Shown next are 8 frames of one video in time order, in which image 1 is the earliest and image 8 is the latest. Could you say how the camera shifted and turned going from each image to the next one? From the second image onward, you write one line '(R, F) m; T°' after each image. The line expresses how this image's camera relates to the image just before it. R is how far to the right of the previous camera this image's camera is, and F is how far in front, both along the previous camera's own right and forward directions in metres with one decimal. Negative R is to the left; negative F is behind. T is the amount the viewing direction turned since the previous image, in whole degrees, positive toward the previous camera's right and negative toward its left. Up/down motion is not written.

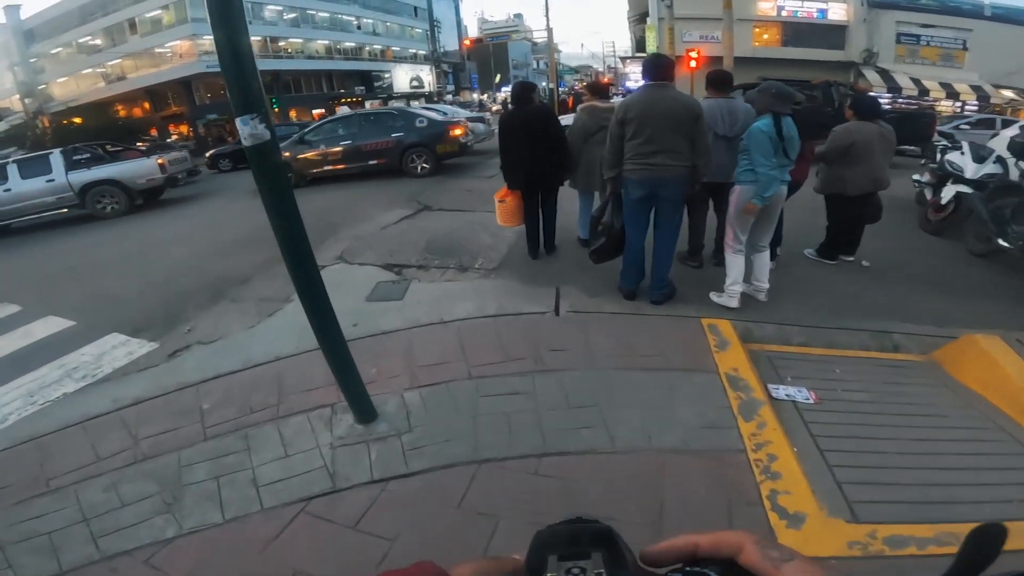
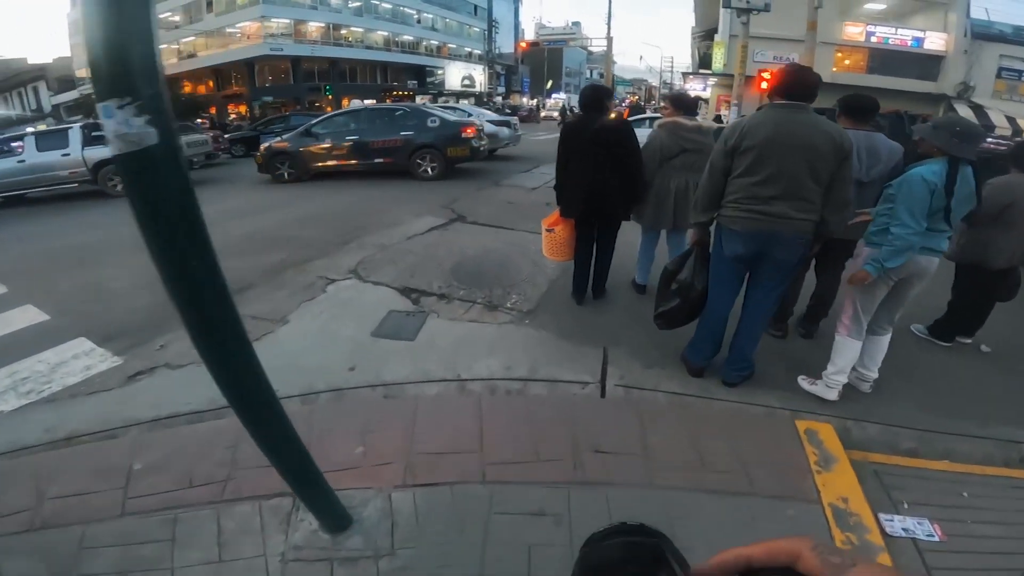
(-0.1, +1.1) m; -3°
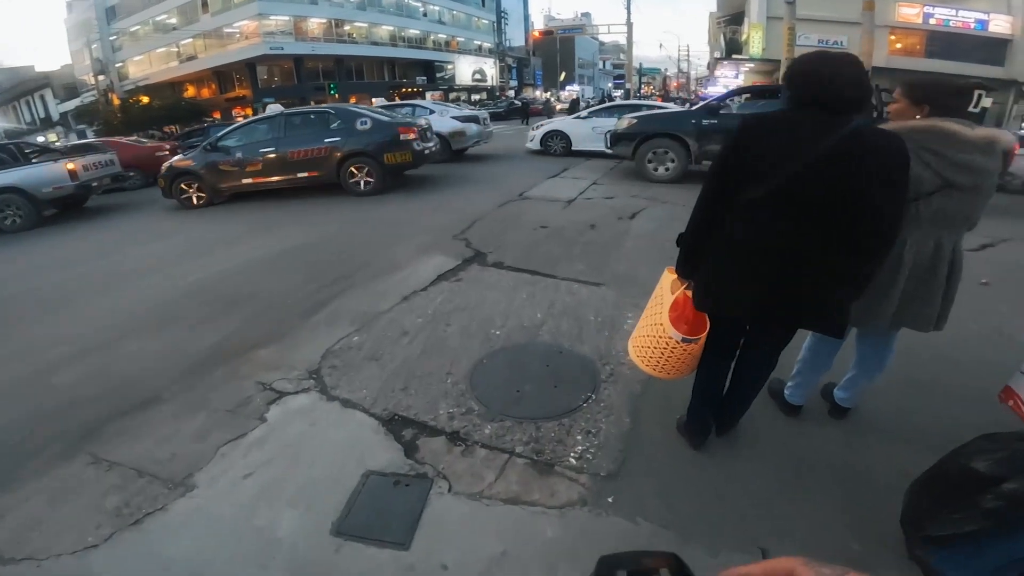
(-0.2, +2.0) m; -1°
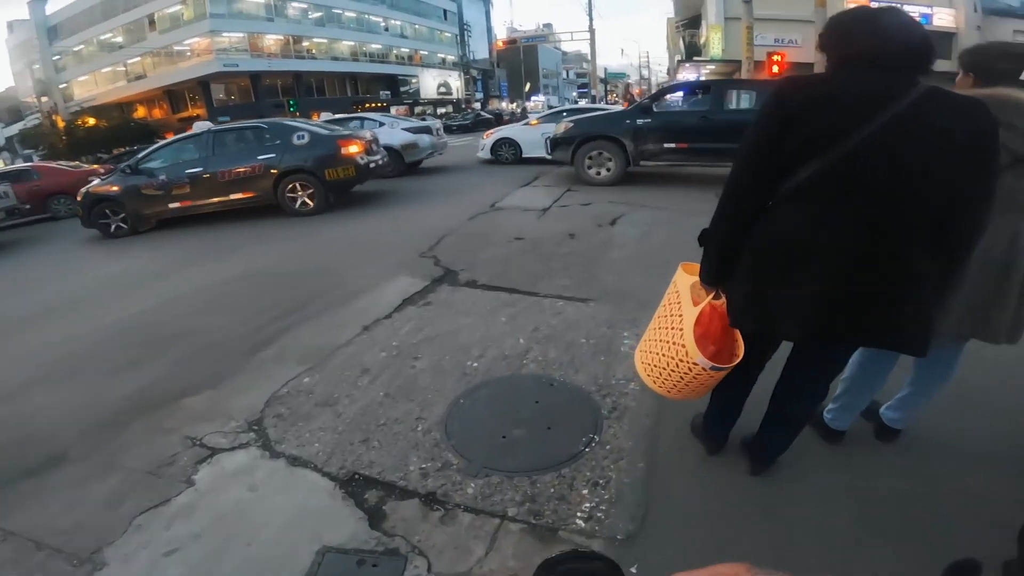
(-0.1, +0.5) m; +3°
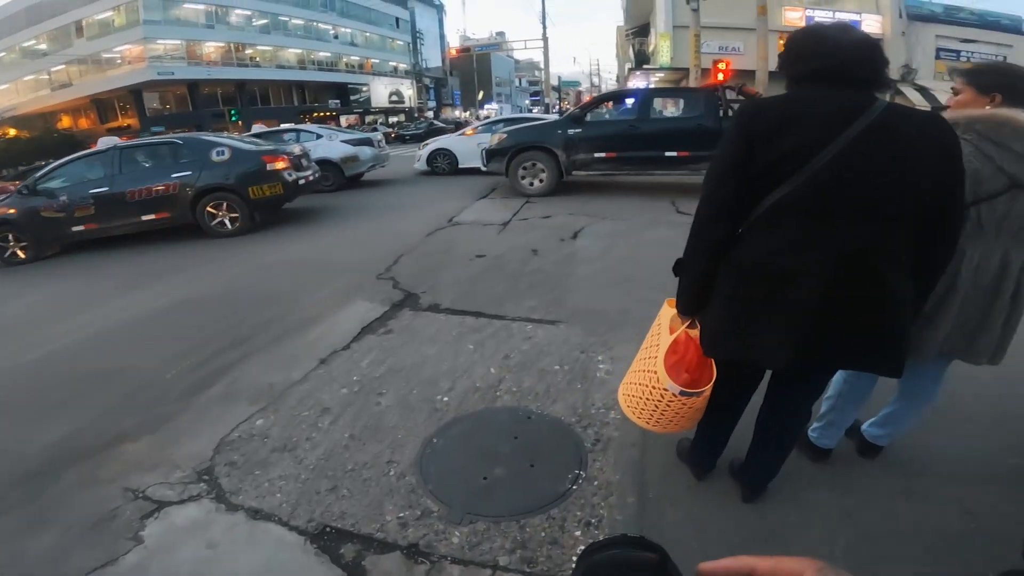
(-0.1, +0.1) m; +4°
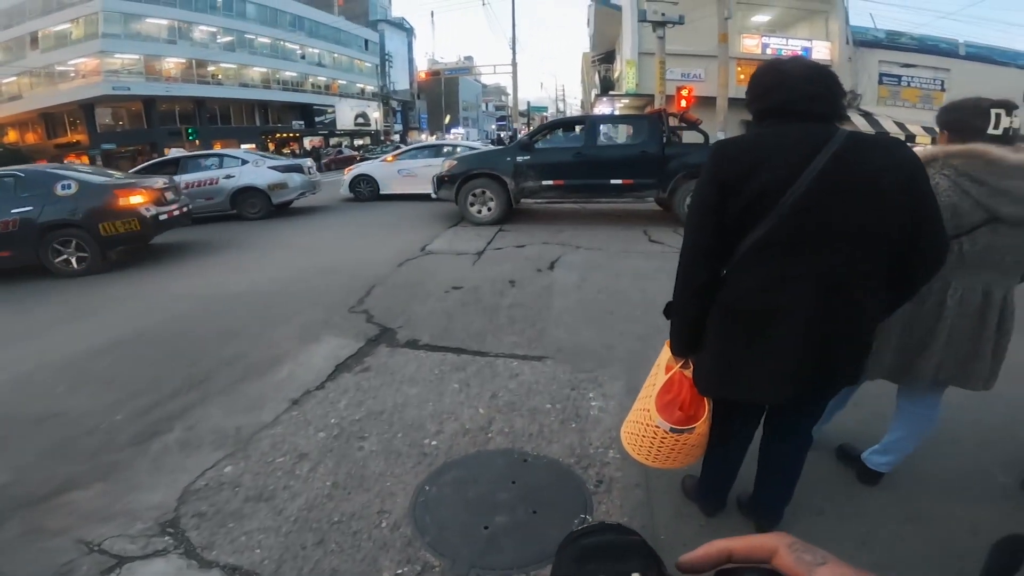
(-0.2, +0.1) m; +4°
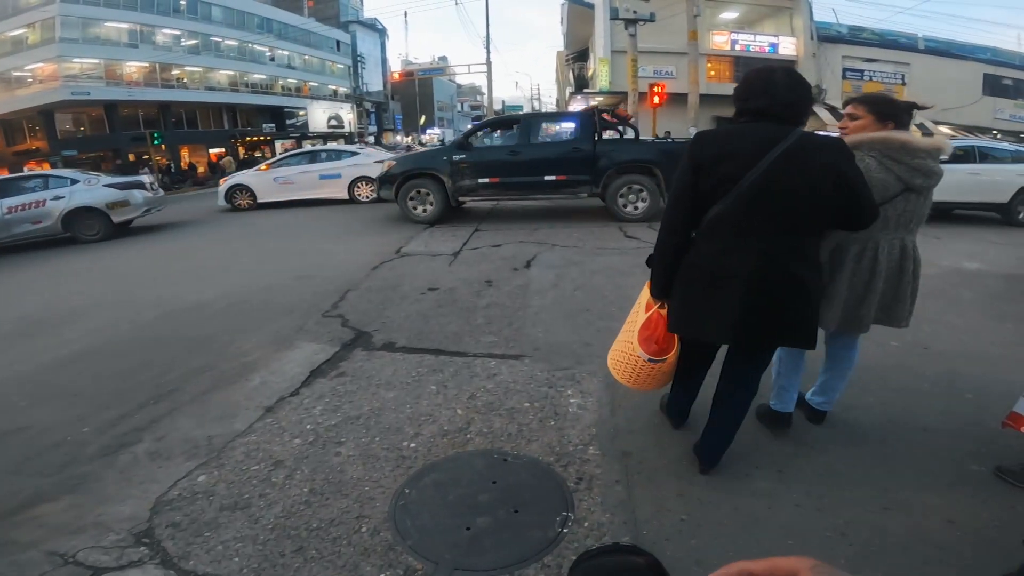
(0.0, 0.0) m; +2°
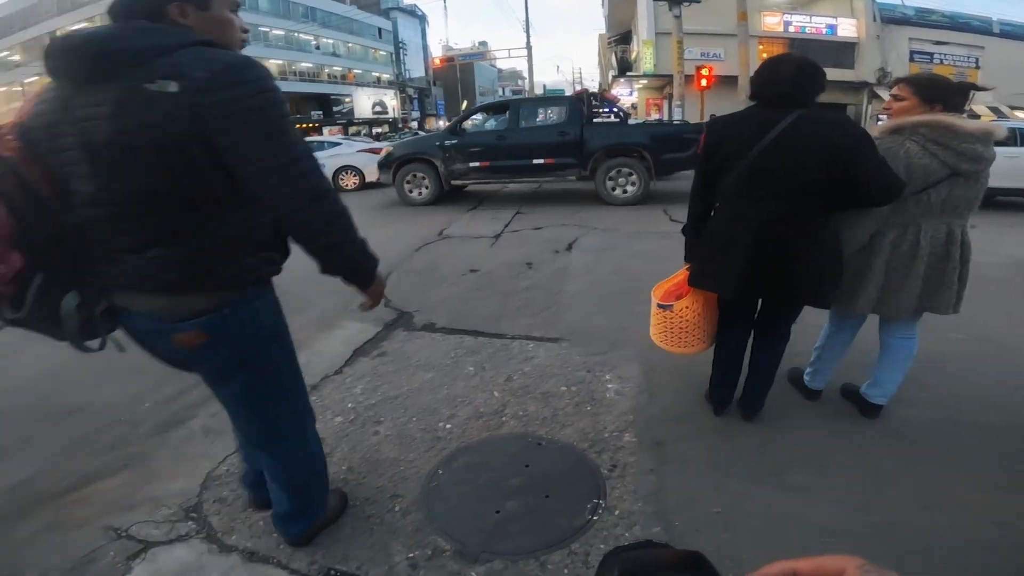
(0.0, 0.0) m; -4°
